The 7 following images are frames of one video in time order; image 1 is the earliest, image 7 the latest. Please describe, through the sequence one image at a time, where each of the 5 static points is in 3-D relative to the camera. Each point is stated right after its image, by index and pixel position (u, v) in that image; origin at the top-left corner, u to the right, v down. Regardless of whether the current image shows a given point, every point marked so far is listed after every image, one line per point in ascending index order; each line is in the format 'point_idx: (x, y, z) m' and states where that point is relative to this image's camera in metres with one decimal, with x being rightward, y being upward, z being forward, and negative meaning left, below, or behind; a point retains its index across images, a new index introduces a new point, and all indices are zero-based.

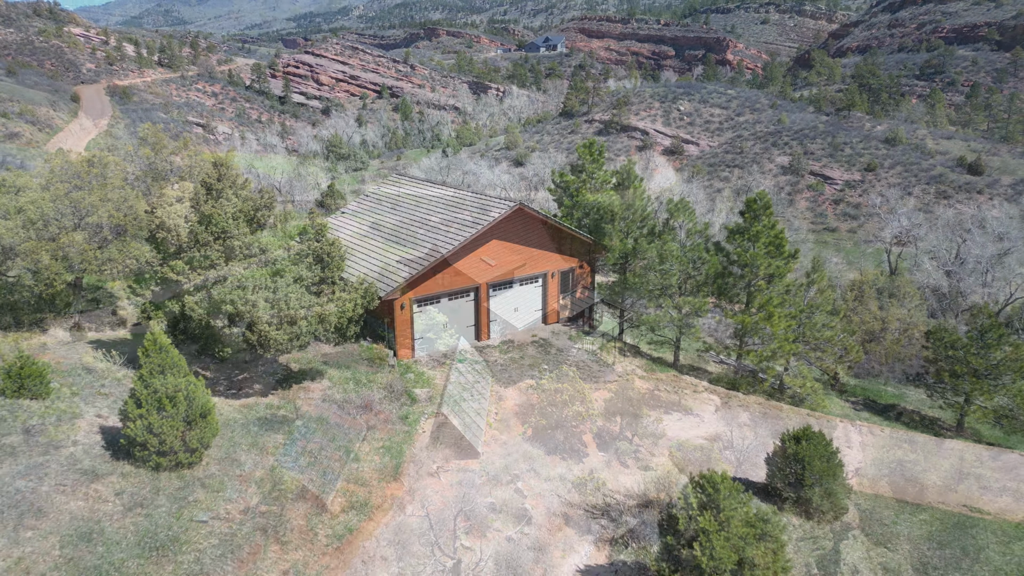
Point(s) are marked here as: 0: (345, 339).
0: (-3.4, -1.0, +14.7) m
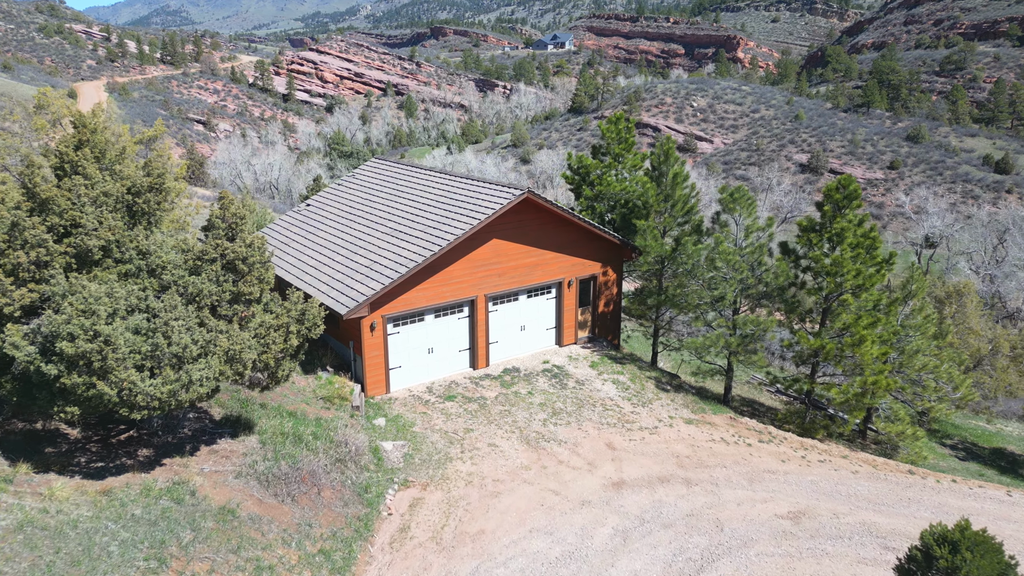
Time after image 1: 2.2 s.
0: (-3.3, -1.3, +10.1) m
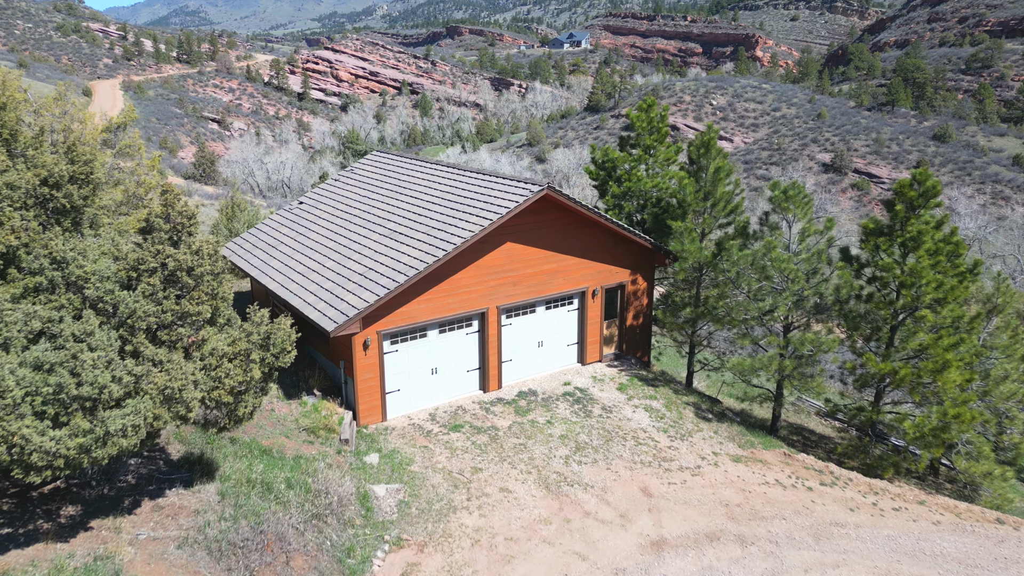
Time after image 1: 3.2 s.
0: (-3.1, -1.5, +8.1) m
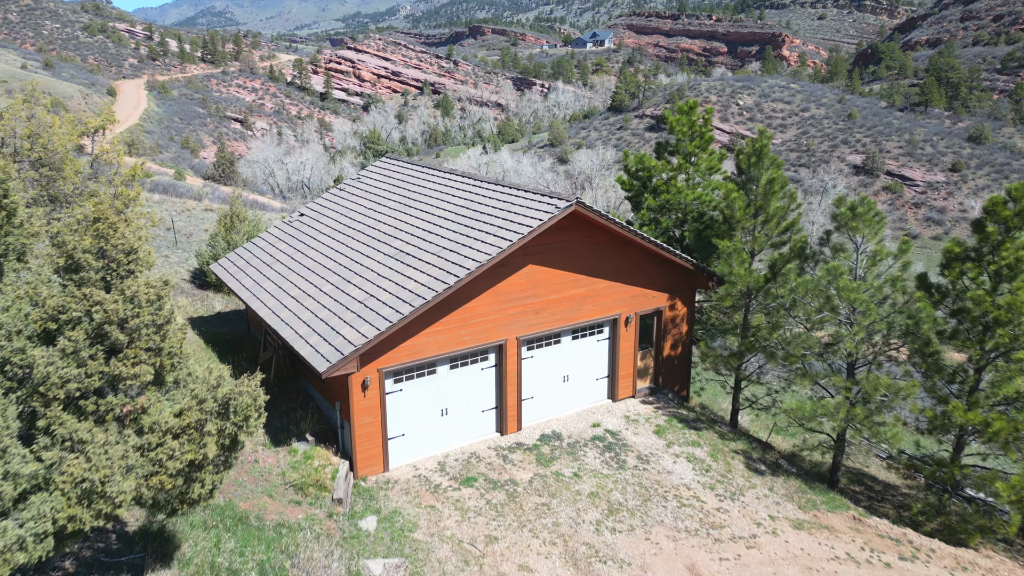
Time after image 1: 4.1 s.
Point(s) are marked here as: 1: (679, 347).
0: (-2.9, -1.9, +6.5) m
1: (+3.2, -1.1, +14.0) m
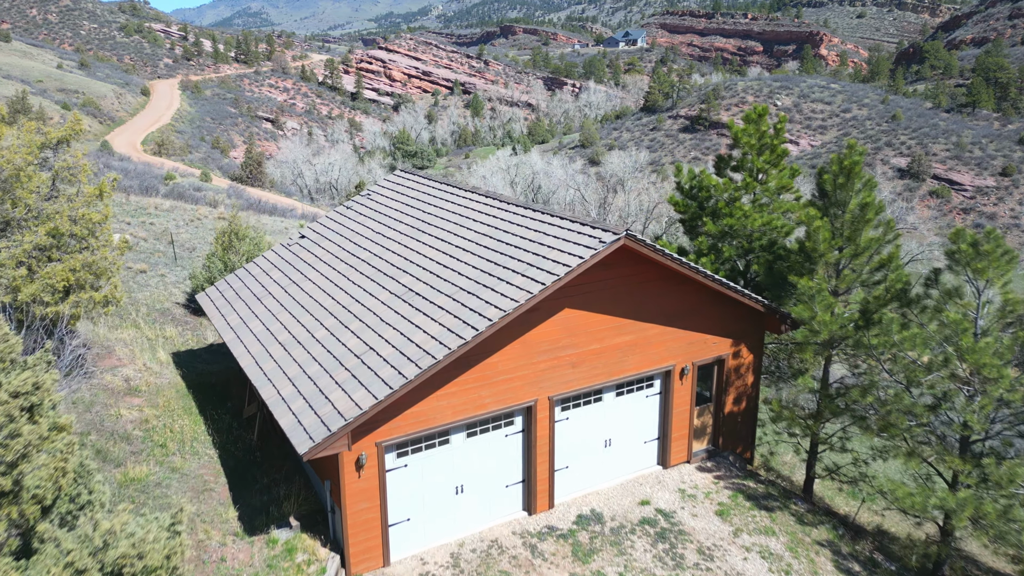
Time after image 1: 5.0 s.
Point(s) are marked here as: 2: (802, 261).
0: (-2.7, -2.6, +4.5) m
1: (+3.7, -1.8, +11.7) m
2: (+4.3, +0.4, +11.0) m
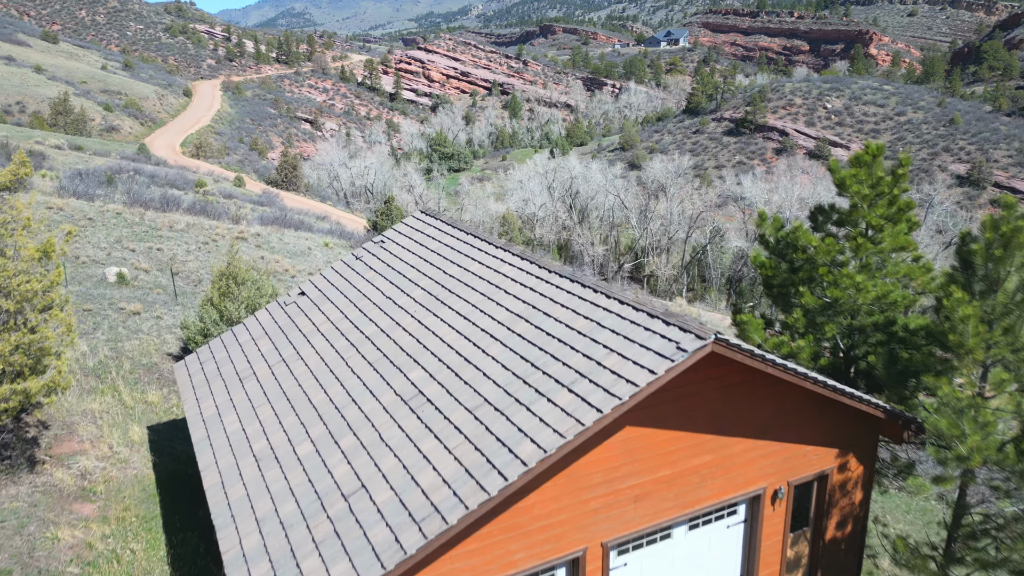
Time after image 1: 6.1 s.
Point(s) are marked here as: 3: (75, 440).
0: (-2.5, -3.6, +2.2) m
1: (+4.2, -3.0, +9.2) m
2: (+4.8, -0.7, +8.4) m
3: (-6.3, -2.2, +10.5) m
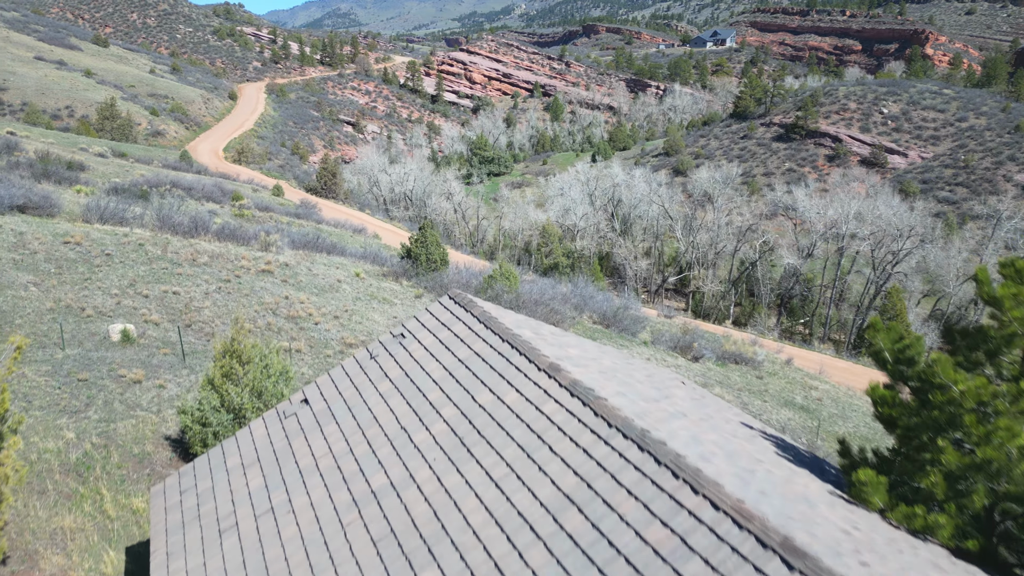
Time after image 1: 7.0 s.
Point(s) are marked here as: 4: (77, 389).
0: (-2.5, -5.0, +0.3) m
1: (+4.6, -4.4, +6.9) m
2: (+5.2, -2.2, +6.1) m
3: (-5.8, -3.5, +8.8) m
4: (-8.1, -1.9, +13.6) m
